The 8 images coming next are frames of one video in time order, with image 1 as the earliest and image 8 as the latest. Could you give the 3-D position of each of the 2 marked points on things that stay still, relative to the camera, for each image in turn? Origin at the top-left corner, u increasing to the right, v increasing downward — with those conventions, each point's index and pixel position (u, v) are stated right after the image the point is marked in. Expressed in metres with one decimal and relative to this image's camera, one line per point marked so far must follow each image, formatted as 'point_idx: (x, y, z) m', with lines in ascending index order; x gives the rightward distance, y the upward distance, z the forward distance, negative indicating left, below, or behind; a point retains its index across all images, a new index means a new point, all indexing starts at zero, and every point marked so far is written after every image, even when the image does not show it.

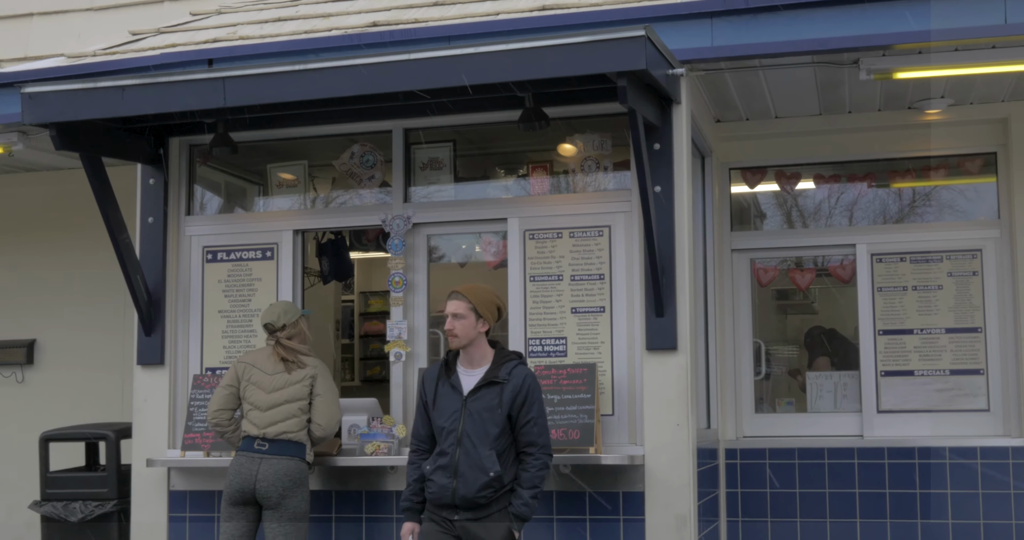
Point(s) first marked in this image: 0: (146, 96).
0: (-2.0, +0.9, +5.6) m
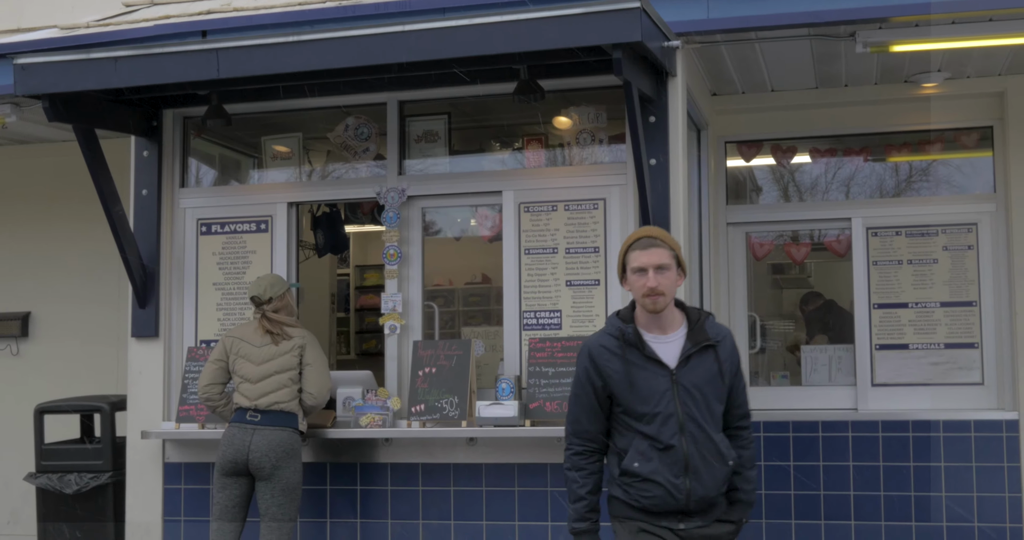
0: (-2.0, +1.1, +5.6) m
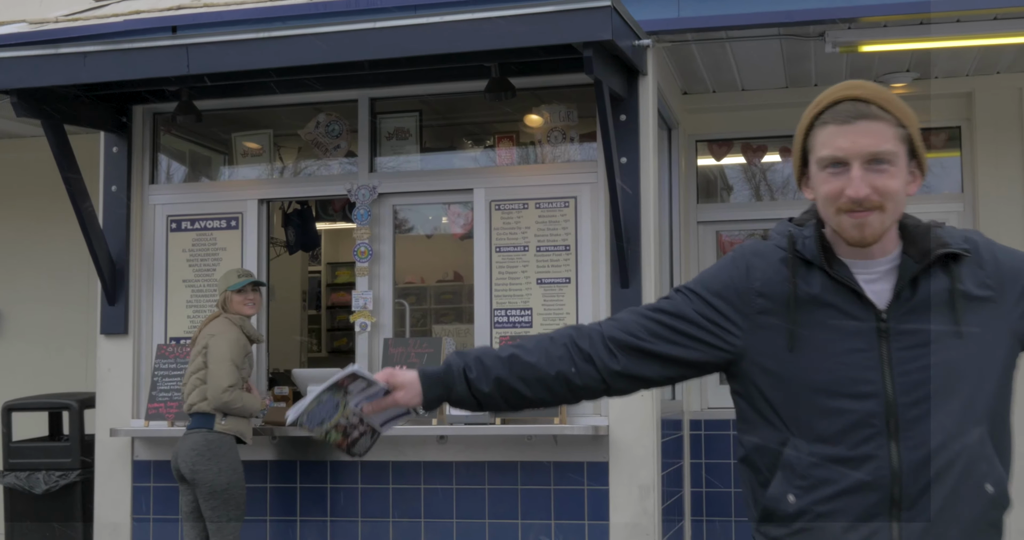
0: (-2.1, +1.1, +5.5) m
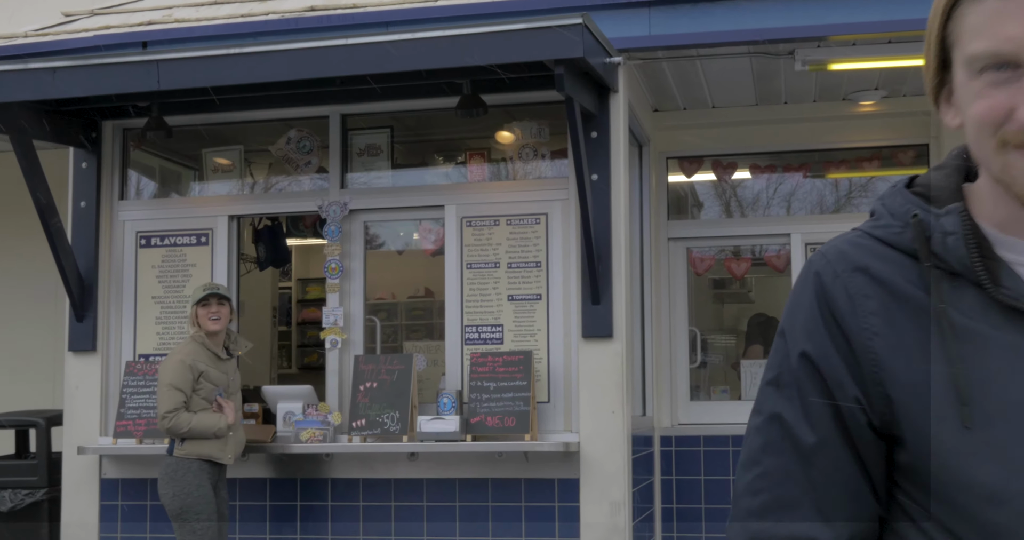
0: (-2.3, +1.0, +5.5) m
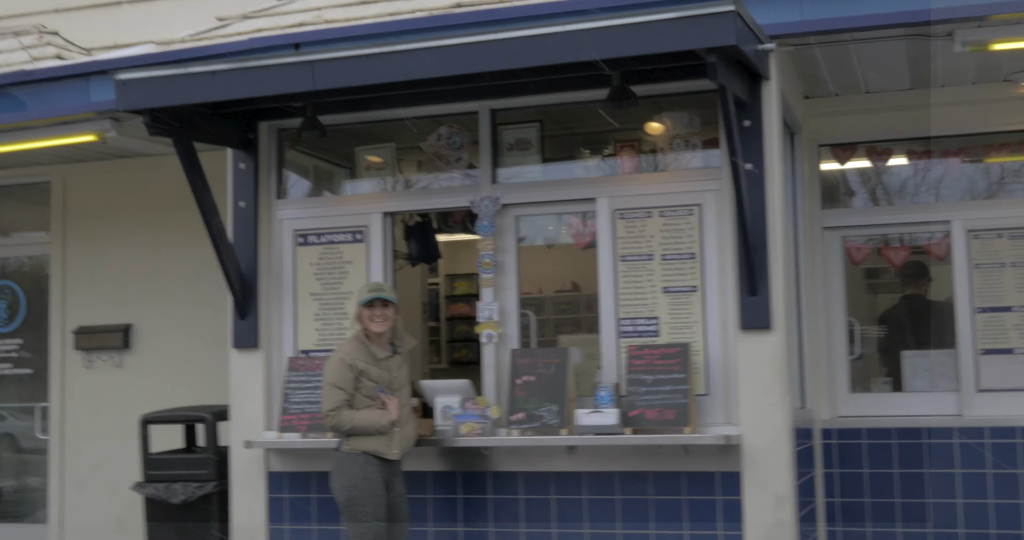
0: (-1.5, +1.0, +5.6) m
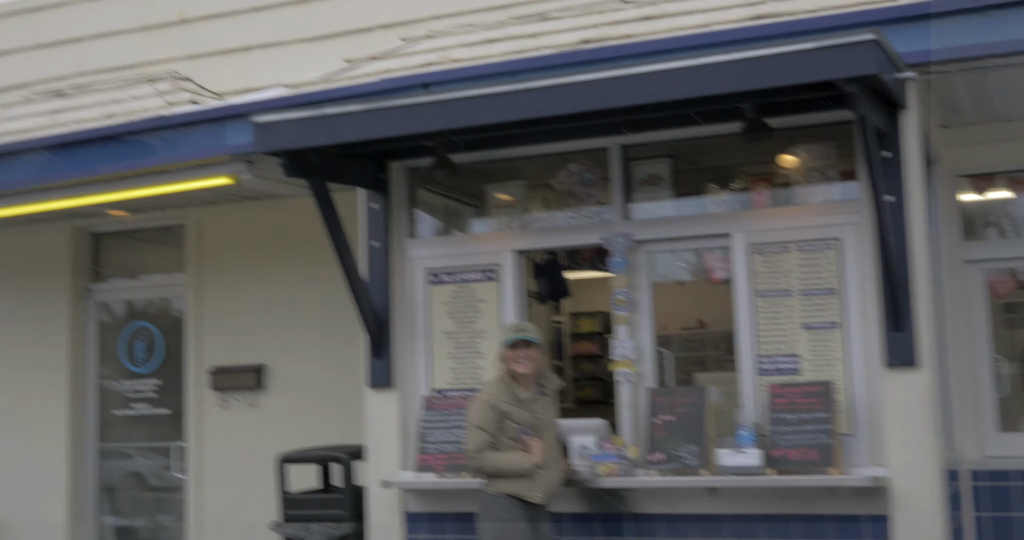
0: (-0.7, +0.8, +5.7) m
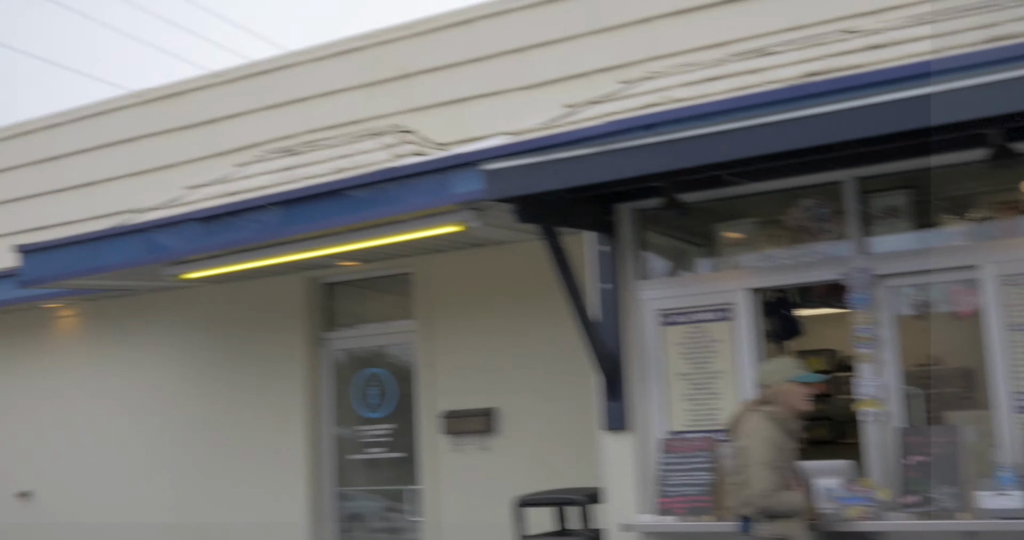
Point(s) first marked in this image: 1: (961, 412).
0: (+0.5, +0.6, +5.7) m
1: (+2.4, -0.8, +5.6) m
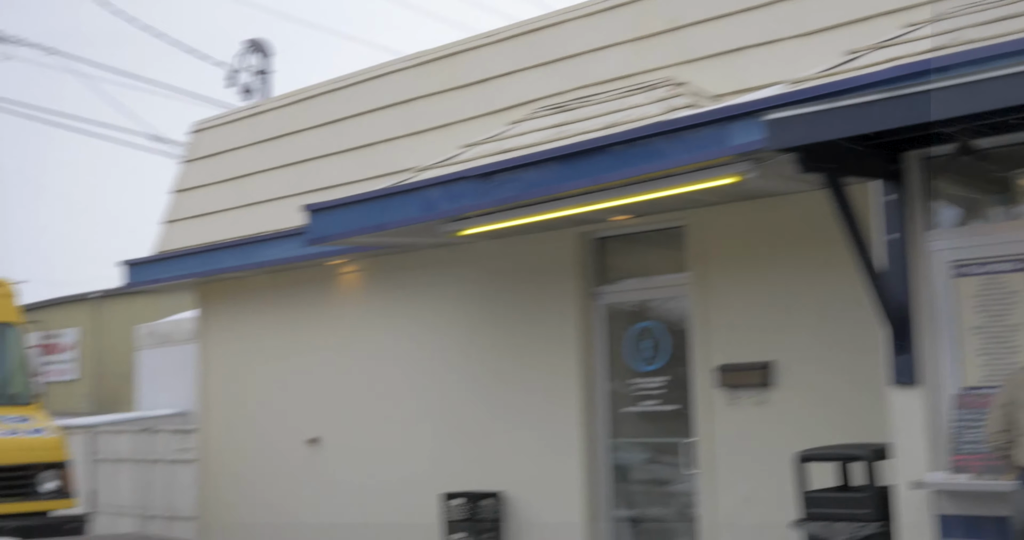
0: (+2.0, +0.8, +5.5) m
1: (+4.0, -0.5, +5.2) m
